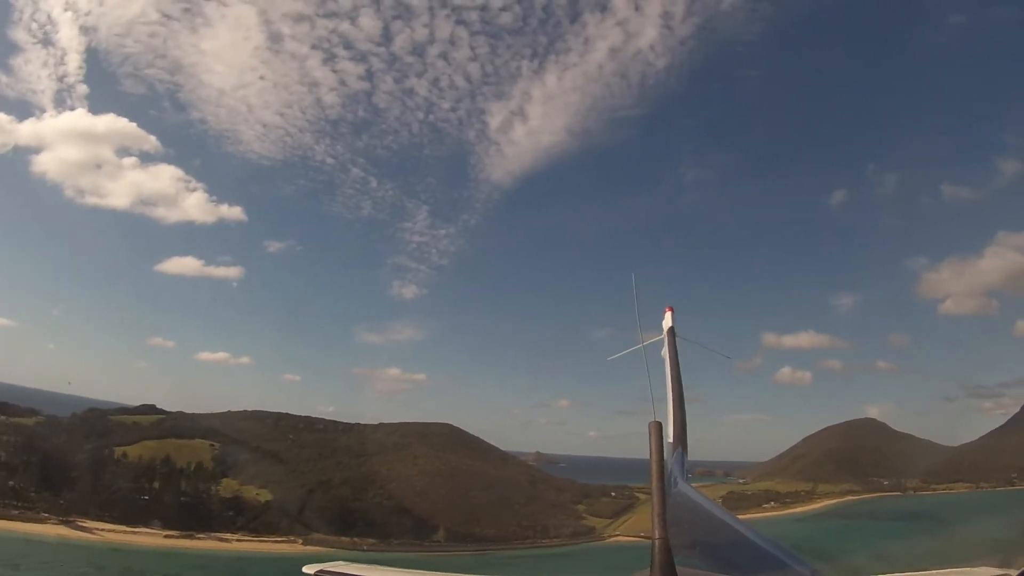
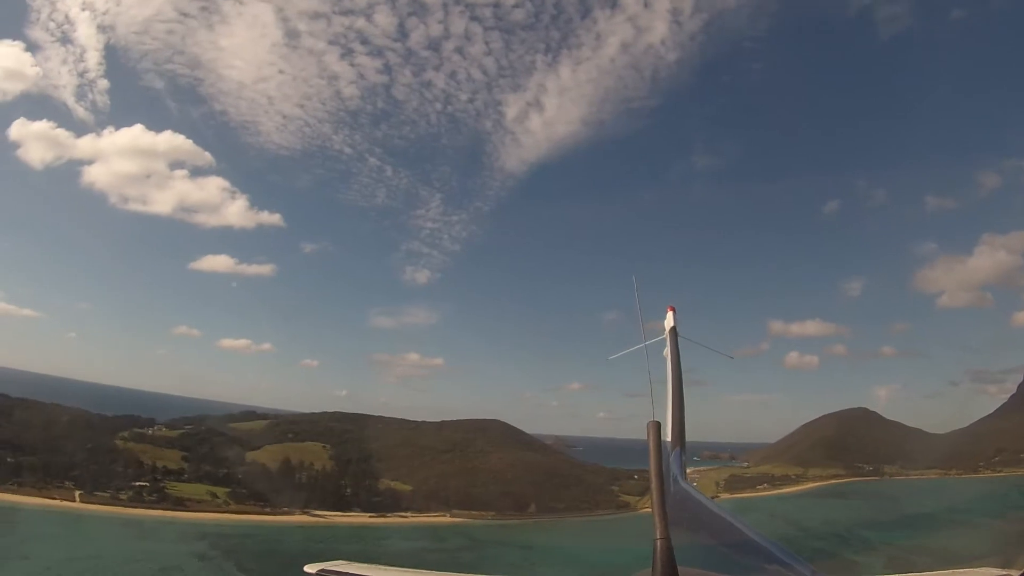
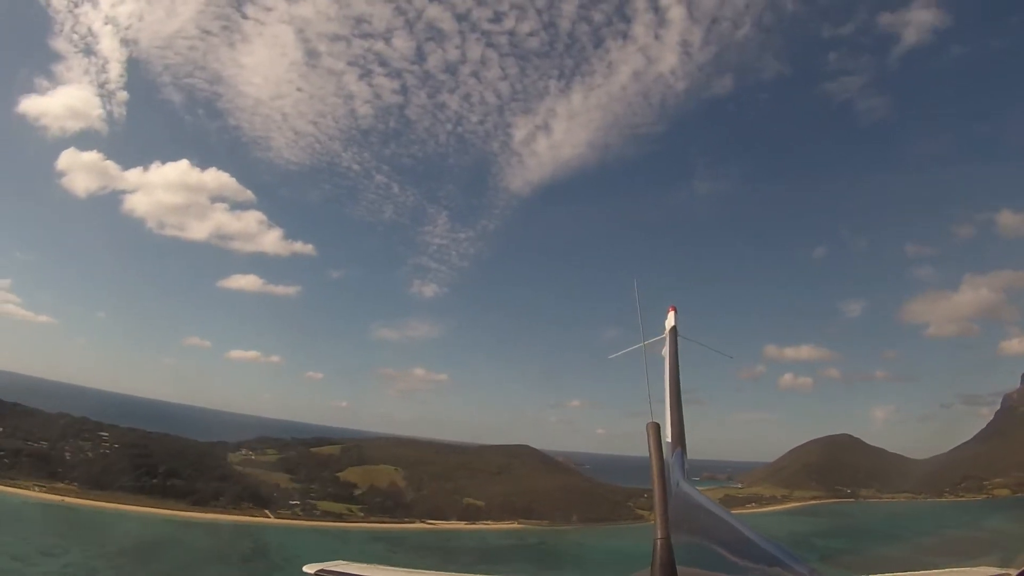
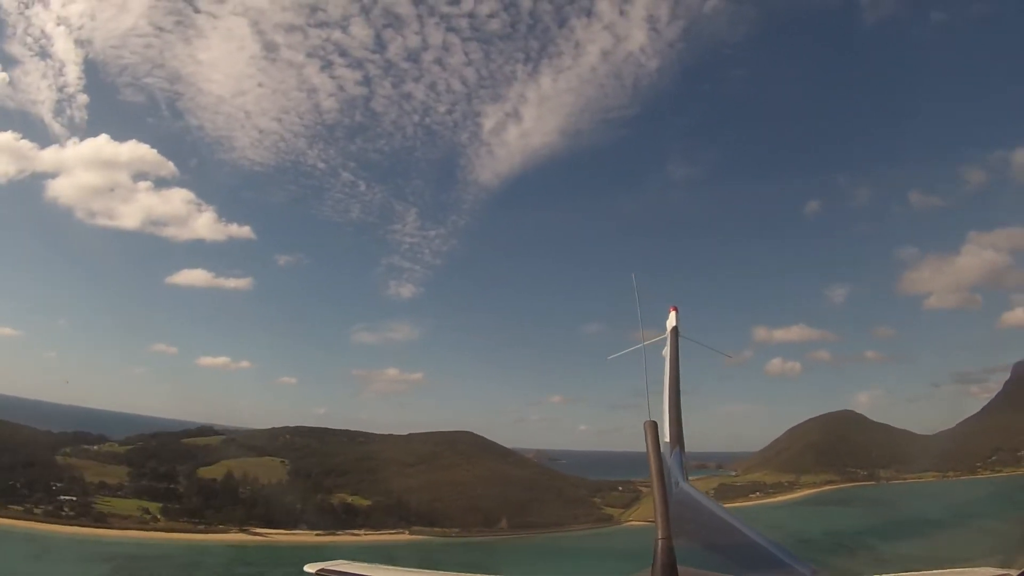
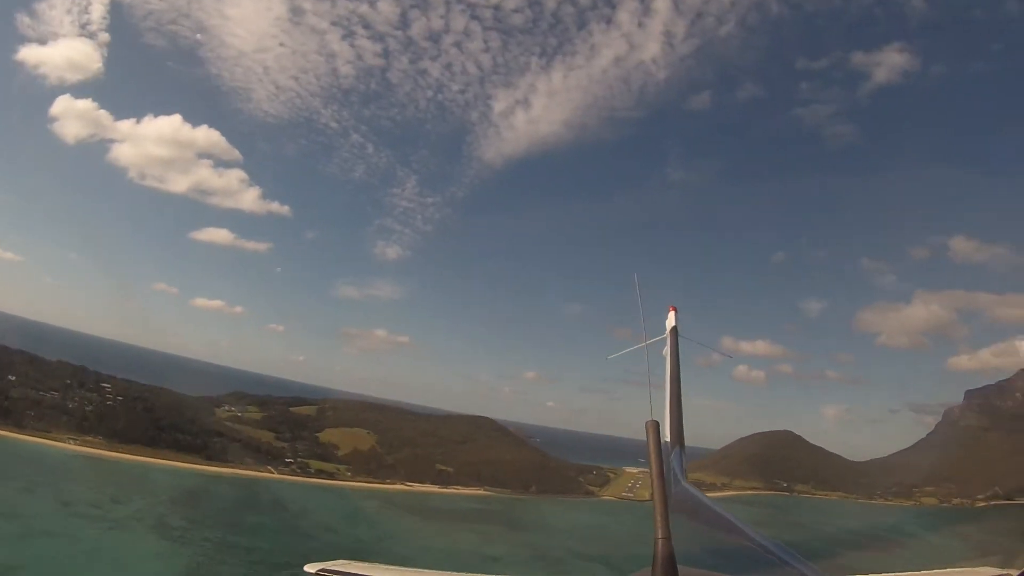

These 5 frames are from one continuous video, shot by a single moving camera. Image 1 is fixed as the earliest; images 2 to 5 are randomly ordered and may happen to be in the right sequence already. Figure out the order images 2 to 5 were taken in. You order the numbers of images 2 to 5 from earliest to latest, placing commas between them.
4, 2, 3, 5
